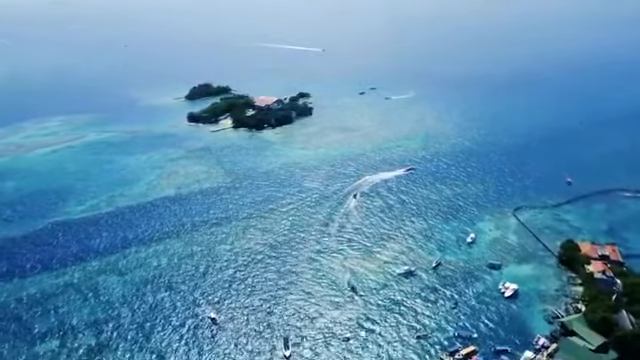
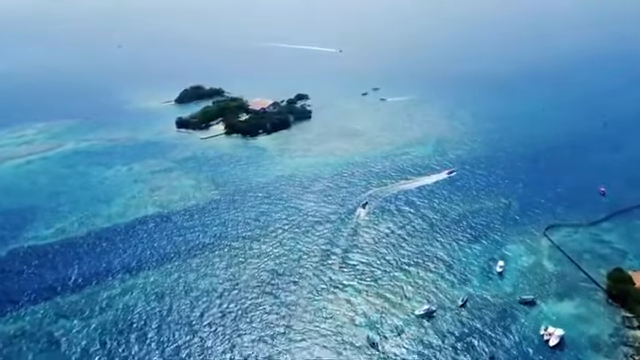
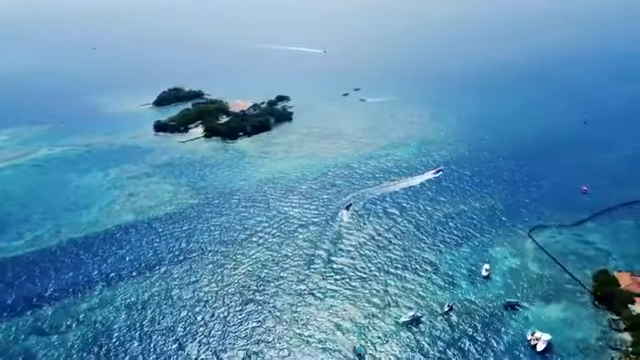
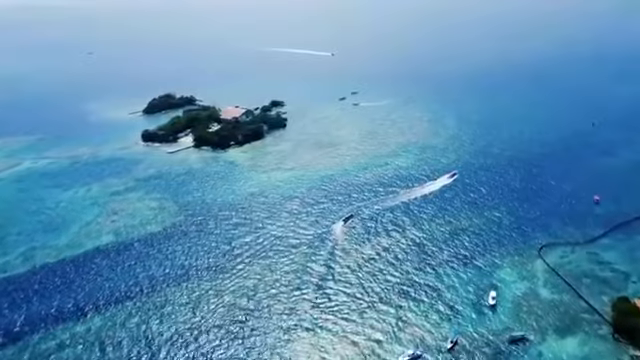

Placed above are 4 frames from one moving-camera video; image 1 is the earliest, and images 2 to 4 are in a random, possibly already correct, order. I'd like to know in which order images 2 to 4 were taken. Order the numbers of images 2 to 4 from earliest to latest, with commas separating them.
2, 3, 4
